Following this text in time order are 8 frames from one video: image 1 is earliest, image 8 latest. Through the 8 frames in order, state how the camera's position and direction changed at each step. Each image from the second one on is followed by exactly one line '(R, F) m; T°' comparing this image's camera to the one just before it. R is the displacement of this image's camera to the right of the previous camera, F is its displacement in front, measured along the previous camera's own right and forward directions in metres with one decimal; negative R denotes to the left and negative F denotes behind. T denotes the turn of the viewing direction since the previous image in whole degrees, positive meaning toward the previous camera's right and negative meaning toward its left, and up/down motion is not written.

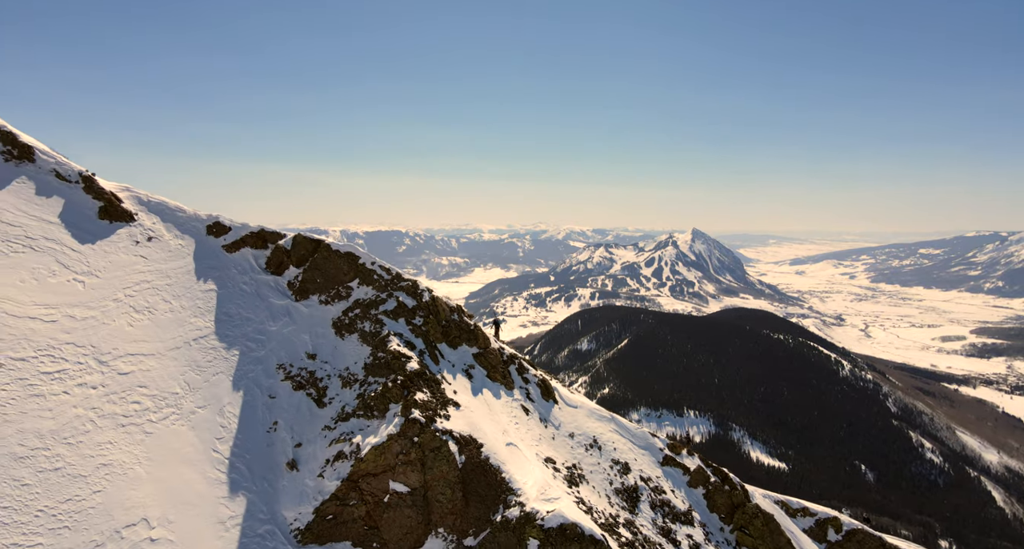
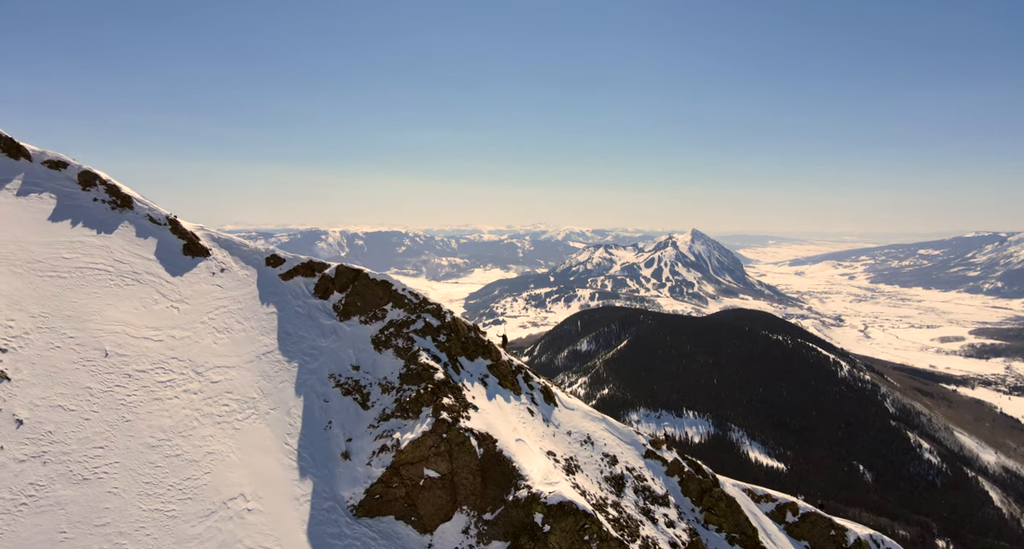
(-0.4, -5.5) m; 0°
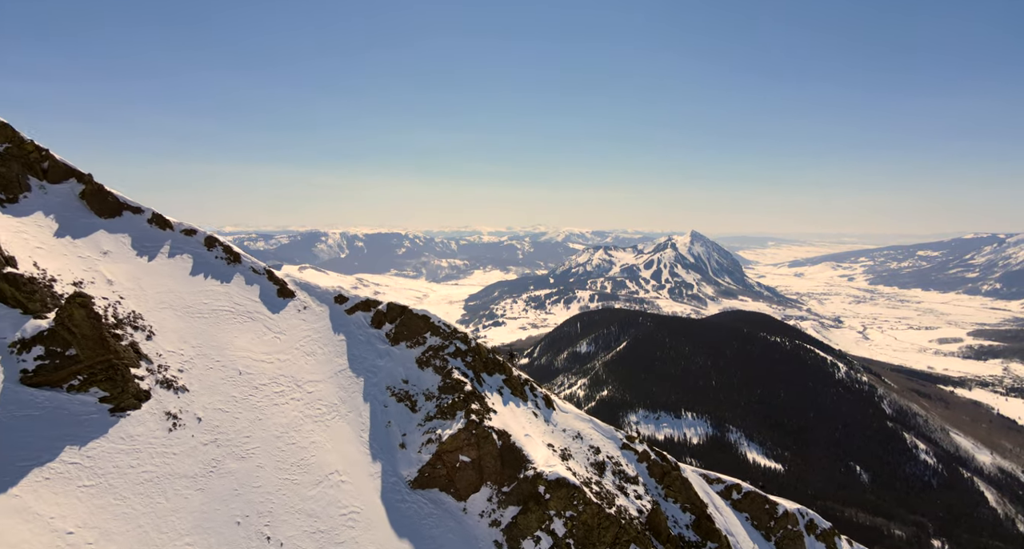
(-0.7, -10.5) m; 0°
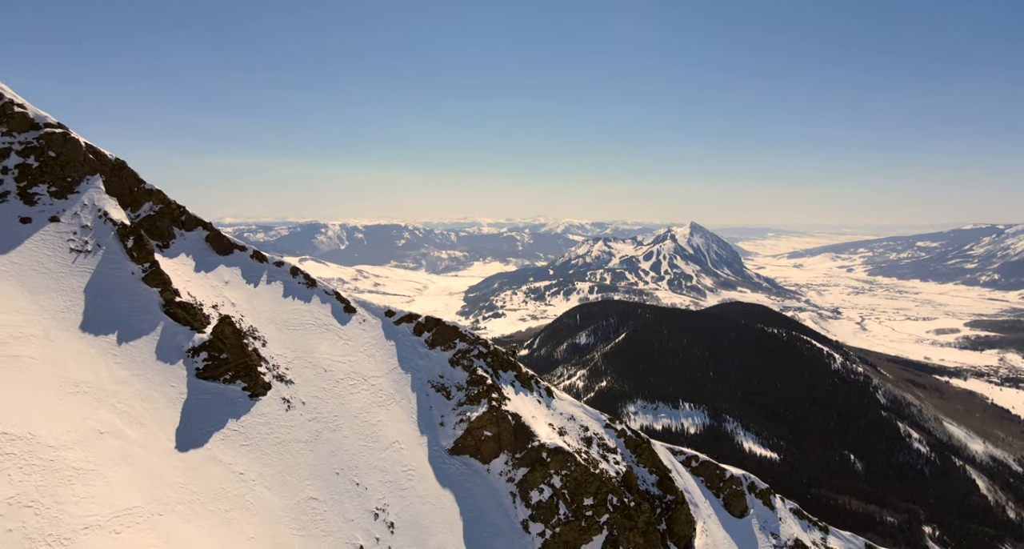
(-0.9, -13.0) m; 0°
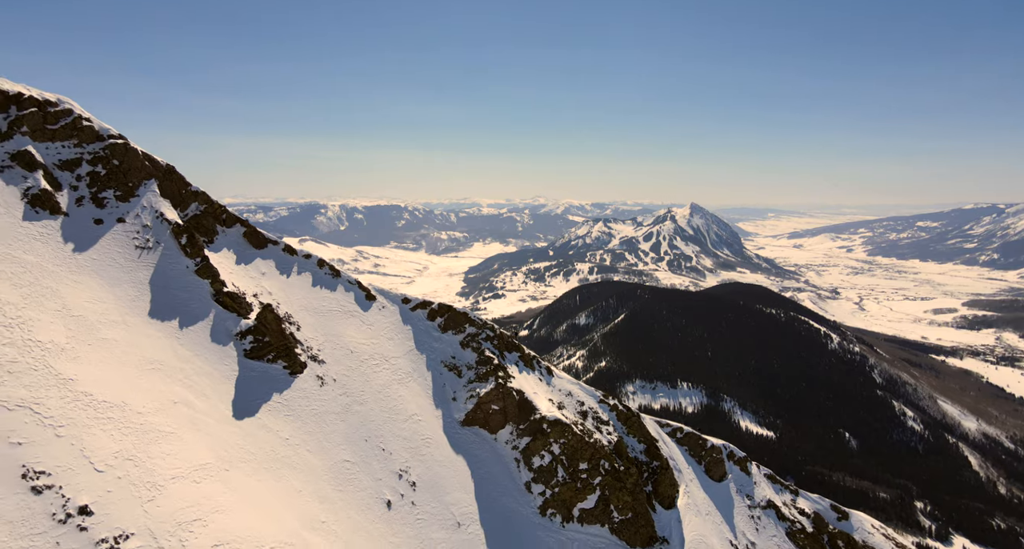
(-0.4, -6.2) m; 0°
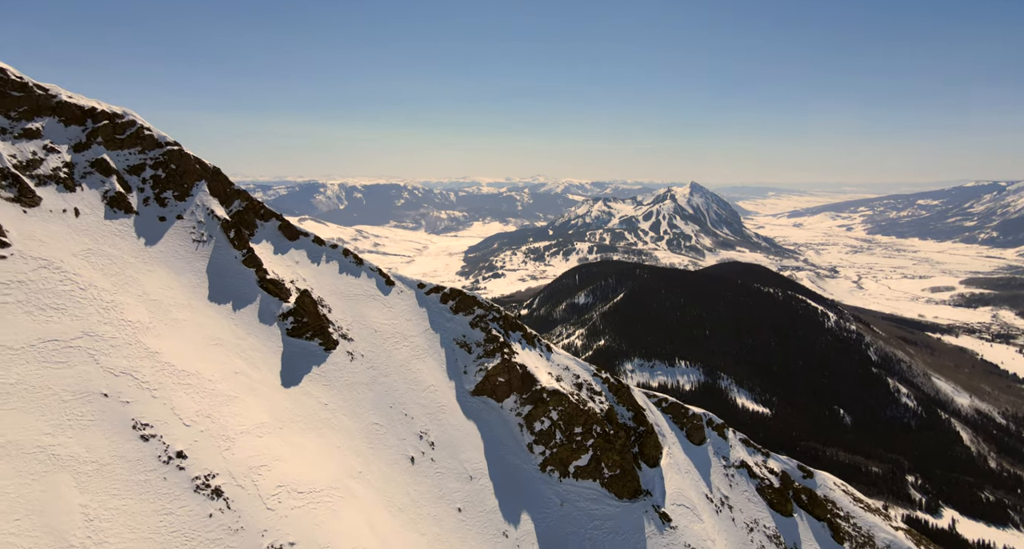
(-0.4, -7.5) m; 0°
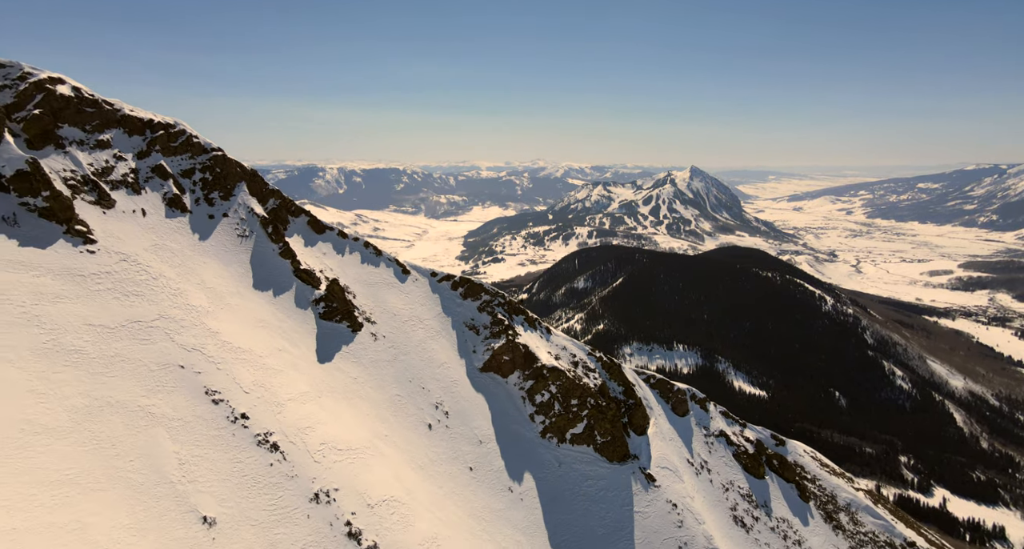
(-0.5, -7.8) m; 0°
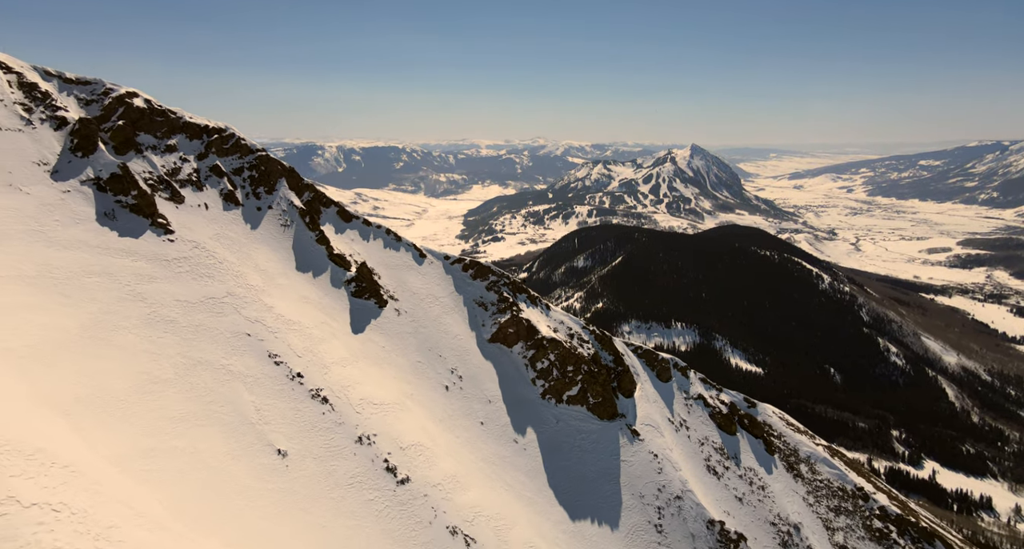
(-0.6, -10.2) m; 0°
